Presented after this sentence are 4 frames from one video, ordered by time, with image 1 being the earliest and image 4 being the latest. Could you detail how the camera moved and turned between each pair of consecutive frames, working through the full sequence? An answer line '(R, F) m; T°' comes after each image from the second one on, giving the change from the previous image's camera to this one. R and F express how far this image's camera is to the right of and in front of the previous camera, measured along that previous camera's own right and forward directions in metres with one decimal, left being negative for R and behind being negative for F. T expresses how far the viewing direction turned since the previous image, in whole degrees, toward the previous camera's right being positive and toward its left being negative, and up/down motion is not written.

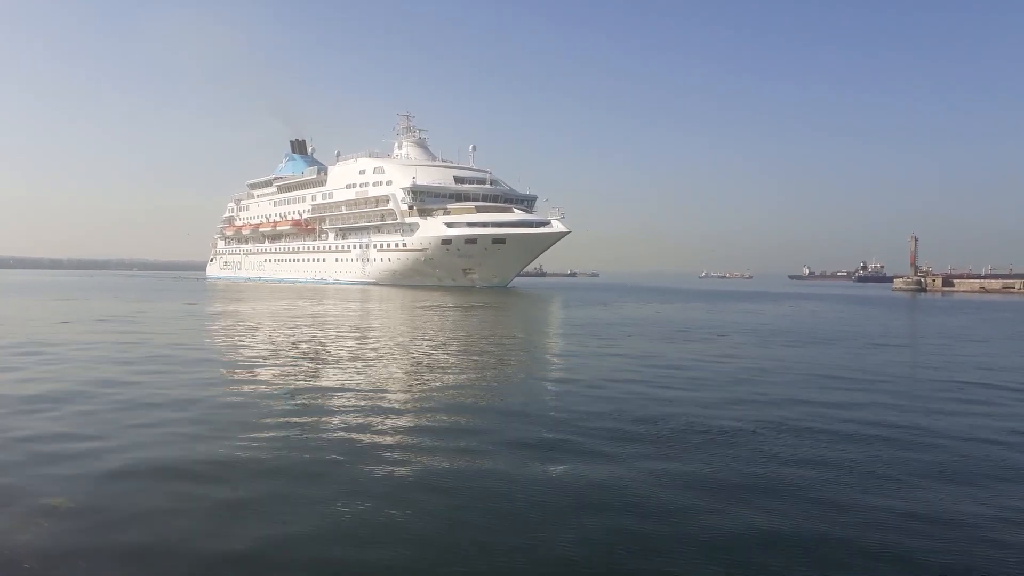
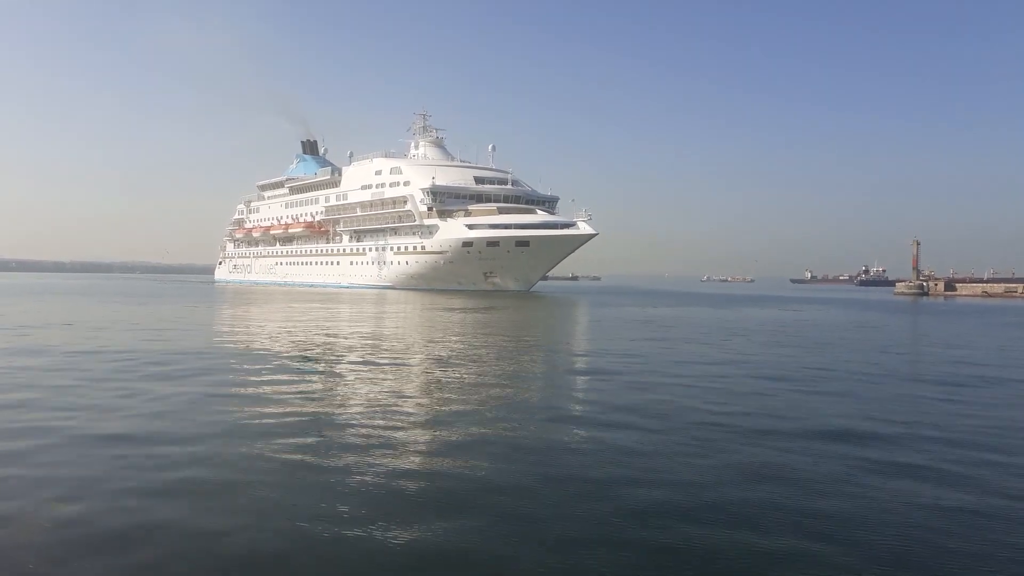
(-0.7, +0.7) m; 0°
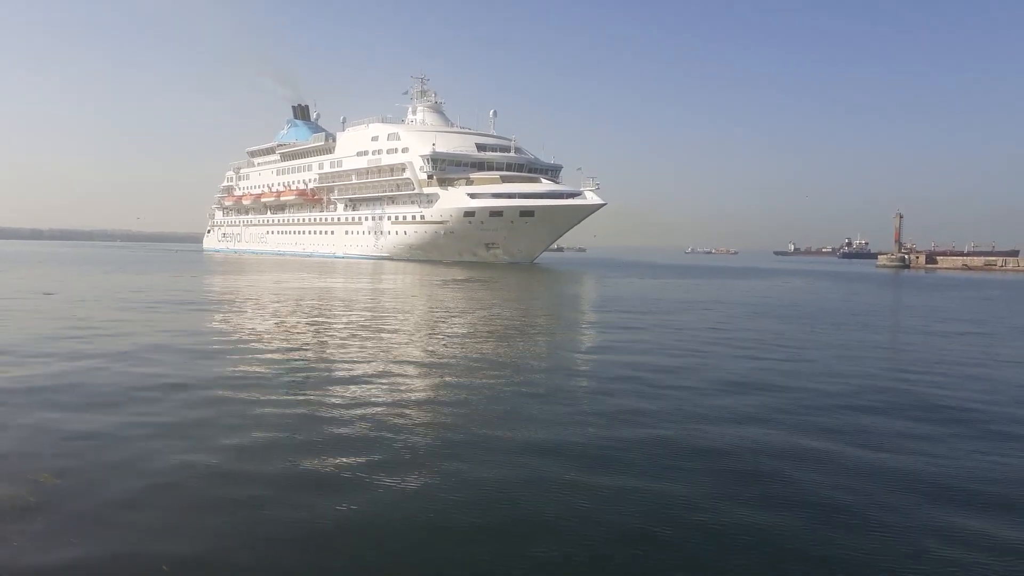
(-0.5, +0.6) m; +1°
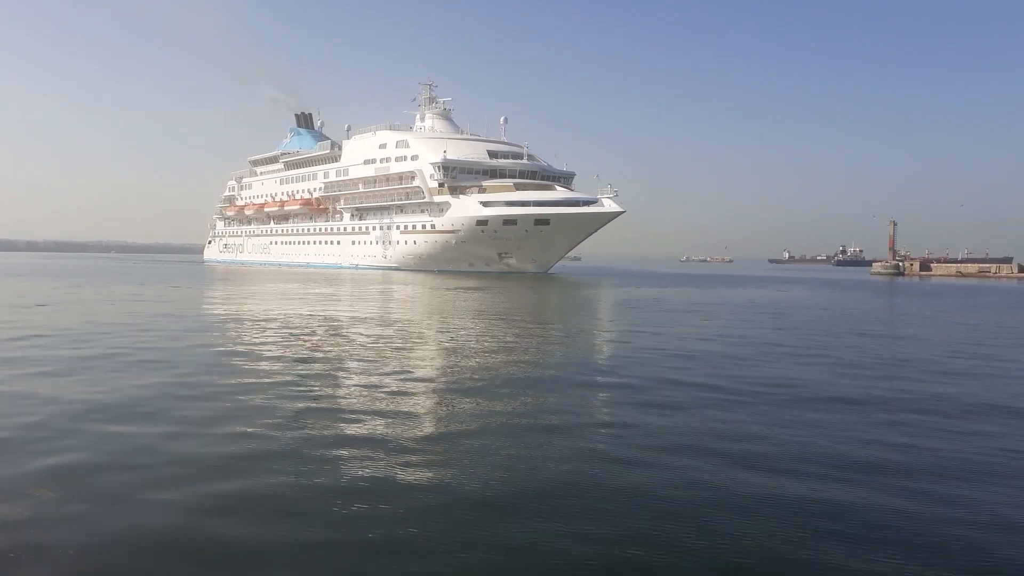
(-0.5, +0.6) m; 0°
